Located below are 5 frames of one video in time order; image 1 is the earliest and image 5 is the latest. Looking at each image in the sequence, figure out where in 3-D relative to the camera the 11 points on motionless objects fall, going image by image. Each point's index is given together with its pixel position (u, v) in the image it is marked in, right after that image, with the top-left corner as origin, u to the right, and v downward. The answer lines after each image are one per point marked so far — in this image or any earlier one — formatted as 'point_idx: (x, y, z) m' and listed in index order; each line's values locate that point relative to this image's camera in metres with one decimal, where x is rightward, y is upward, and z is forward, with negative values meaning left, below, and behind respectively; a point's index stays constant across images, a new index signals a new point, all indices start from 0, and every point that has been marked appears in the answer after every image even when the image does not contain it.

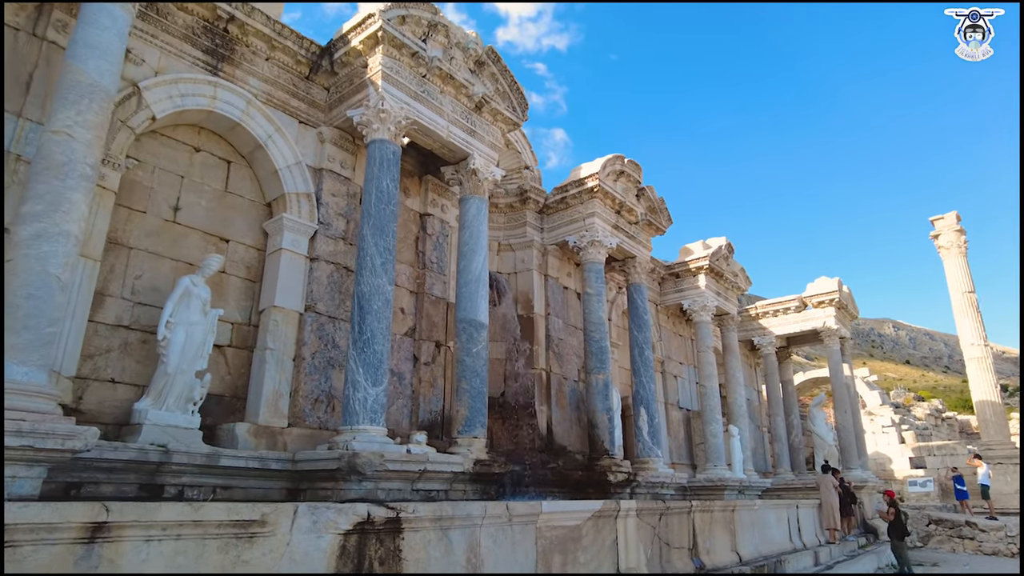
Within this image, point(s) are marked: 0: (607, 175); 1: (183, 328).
0: (+1.9, +2.4, +13.1) m
1: (-3.7, -0.4, +7.3) m
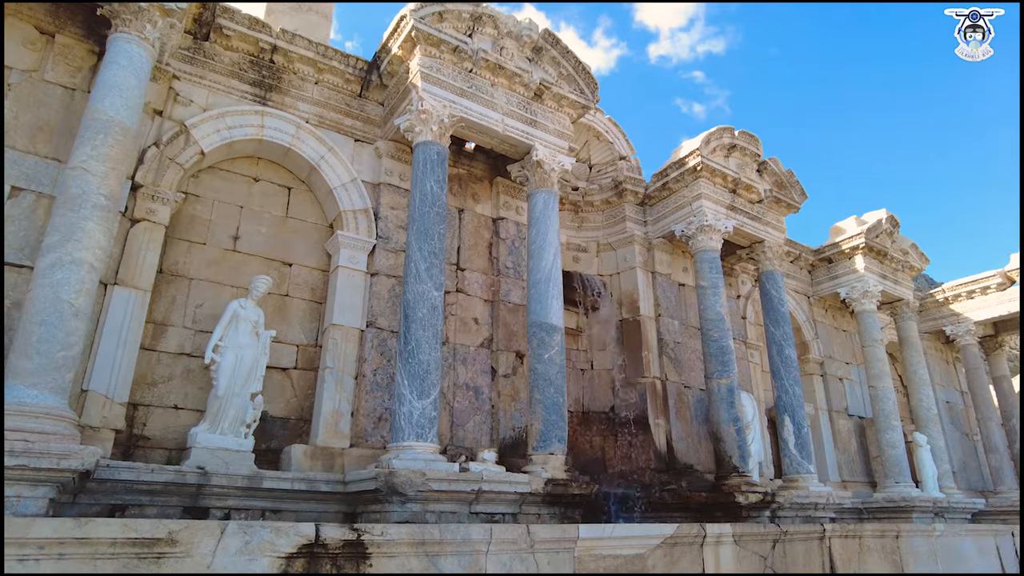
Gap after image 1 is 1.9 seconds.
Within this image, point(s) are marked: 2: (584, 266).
0: (+3.6, +2.5, +11.5) m
1: (-3.2, -0.7, +7.3) m
2: (+1.3, +0.4, +12.0) m
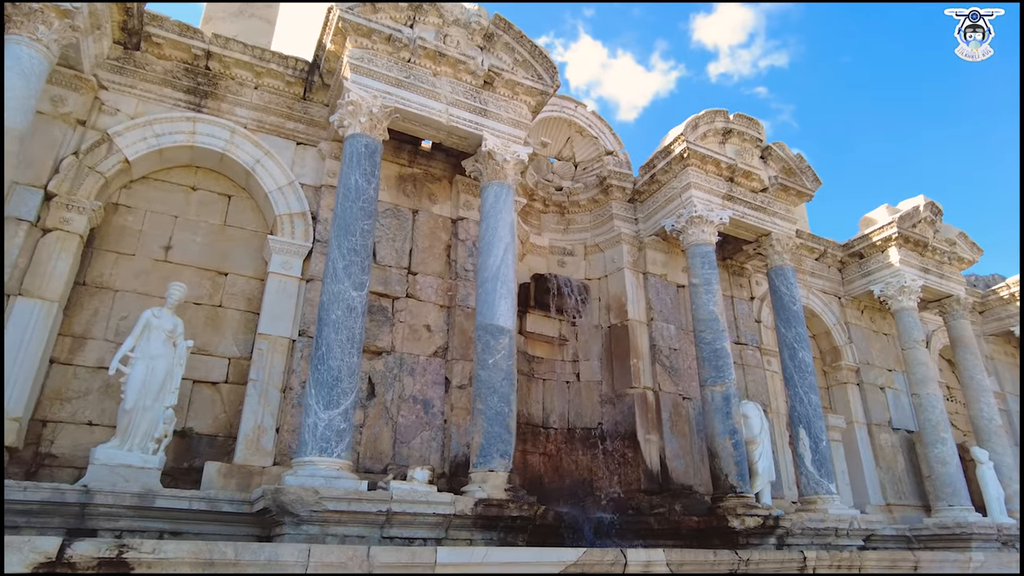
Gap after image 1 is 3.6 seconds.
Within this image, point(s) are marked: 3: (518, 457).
0: (+3.1, +2.5, +10.5) m
1: (-4.0, -0.8, +6.9) m
2: (+1.0, +0.3, +11.1) m
3: (+0.1, -2.5, +9.4) m
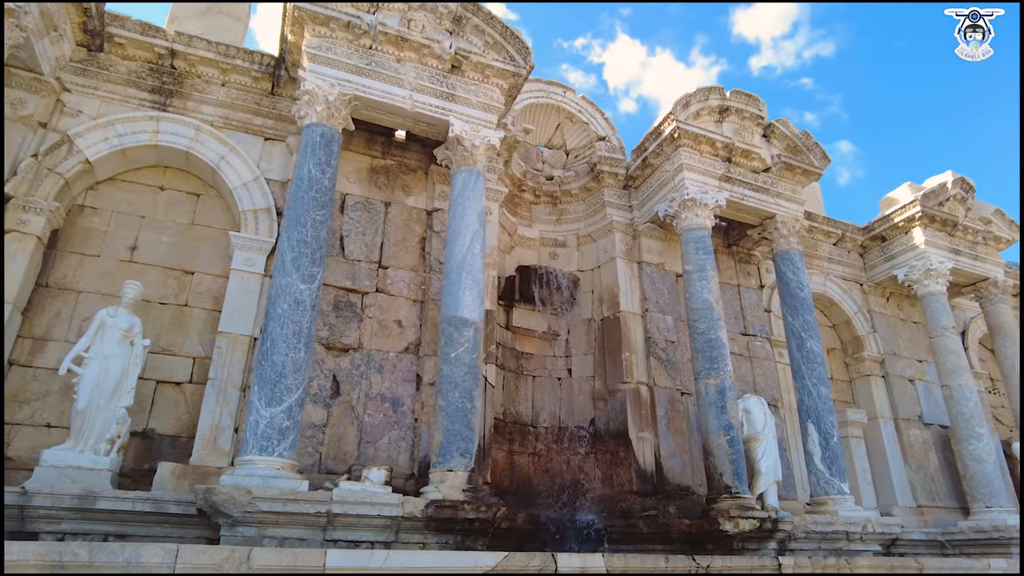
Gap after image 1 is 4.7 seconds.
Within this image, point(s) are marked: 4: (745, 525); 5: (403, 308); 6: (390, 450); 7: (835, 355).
0: (+2.8, +2.7, +9.9) m
1: (-4.4, -0.8, +6.8) m
2: (+0.8, +0.4, +10.7) m
3: (-0.1, -2.4, +9.0) m
4: (+2.8, -2.8, +7.6) m
5: (-1.4, -0.3, +8.4) m
6: (-1.4, -1.9, +7.6) m
7: (+5.9, -1.2, +11.7) m
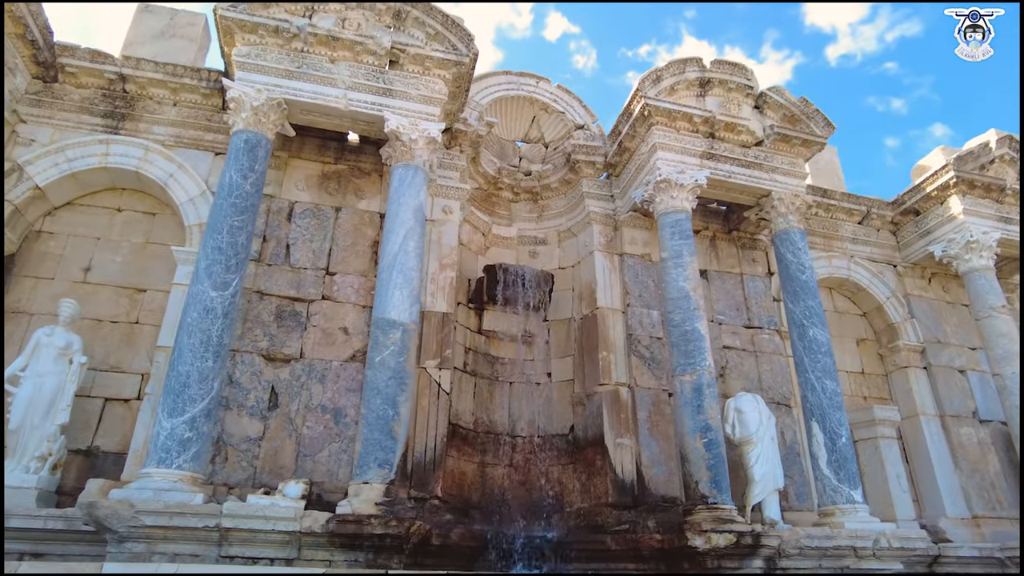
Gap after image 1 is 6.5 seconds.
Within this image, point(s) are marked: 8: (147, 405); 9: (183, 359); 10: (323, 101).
0: (+2.2, +2.8, +9.1) m
1: (-5.2, -1.0, +6.9) m
2: (+0.5, +0.4, +10.0) m
3: (-0.5, -2.4, +8.4) m
4: (+2.2, -2.6, +6.7) m
5: (-2.0, -0.3, +8.0) m
6: (-2.0, -2.0, +7.2) m
7: (+5.7, -0.9, +10.4) m
8: (-4.0, -1.3, +7.1) m
9: (-3.2, -0.7, +6.2) m
10: (-2.3, +2.3, +7.8) m
